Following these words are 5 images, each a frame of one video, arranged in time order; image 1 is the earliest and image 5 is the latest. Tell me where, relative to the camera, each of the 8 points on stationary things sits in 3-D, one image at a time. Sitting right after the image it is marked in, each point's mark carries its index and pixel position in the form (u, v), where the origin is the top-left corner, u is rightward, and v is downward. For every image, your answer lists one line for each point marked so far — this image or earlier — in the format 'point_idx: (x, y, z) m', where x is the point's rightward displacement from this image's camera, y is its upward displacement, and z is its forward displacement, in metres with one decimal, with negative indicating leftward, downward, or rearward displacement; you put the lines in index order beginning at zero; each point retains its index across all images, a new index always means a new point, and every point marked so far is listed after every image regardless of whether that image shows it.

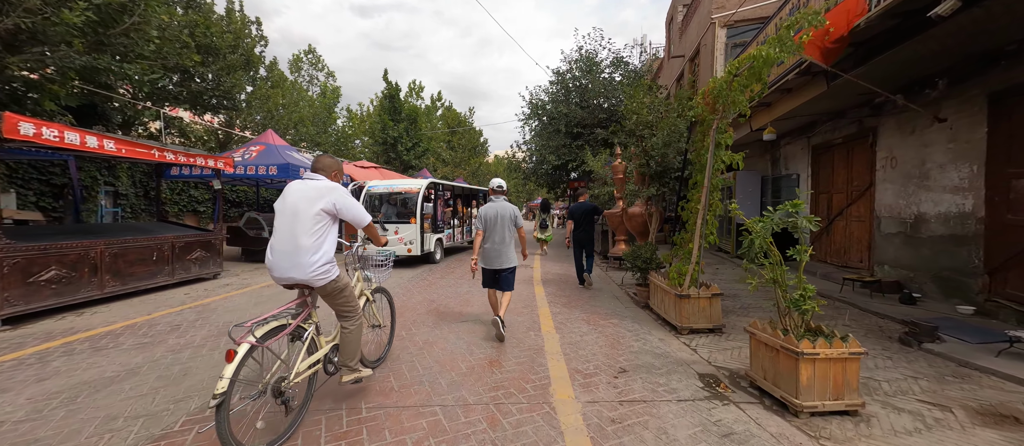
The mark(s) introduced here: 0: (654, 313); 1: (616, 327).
0: (+2.0, -1.2, +5.2) m
1: (+1.3, -1.3, +4.7) m
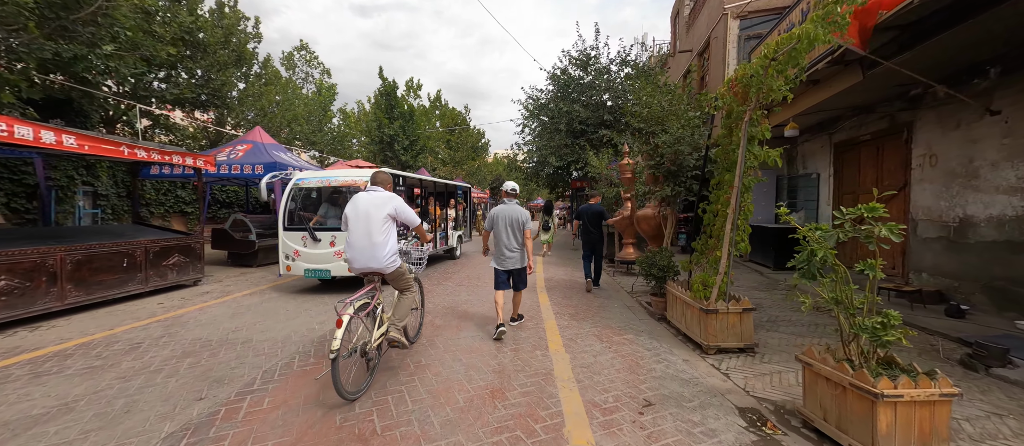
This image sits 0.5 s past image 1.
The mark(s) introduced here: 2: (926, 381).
0: (+2.0, -1.3, +4.7) m
1: (+1.3, -1.4, +4.2) m
2: (+2.3, -0.9, +2.1) m
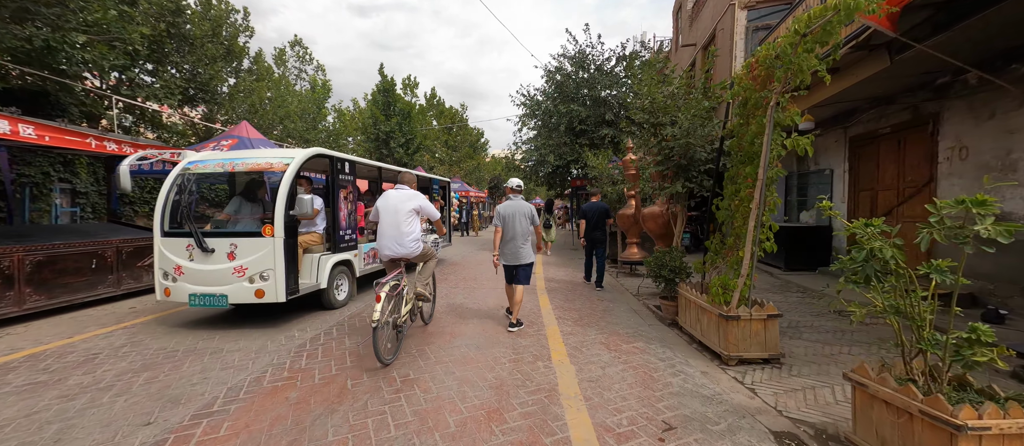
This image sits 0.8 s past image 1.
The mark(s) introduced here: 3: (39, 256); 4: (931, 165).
0: (+2.0, -1.3, +4.3) m
1: (+1.3, -1.3, +3.8) m
2: (+2.3, -0.9, +1.7) m
3: (-6.1, -0.4, +4.9) m
4: (+6.0, +0.8, +5.4) m
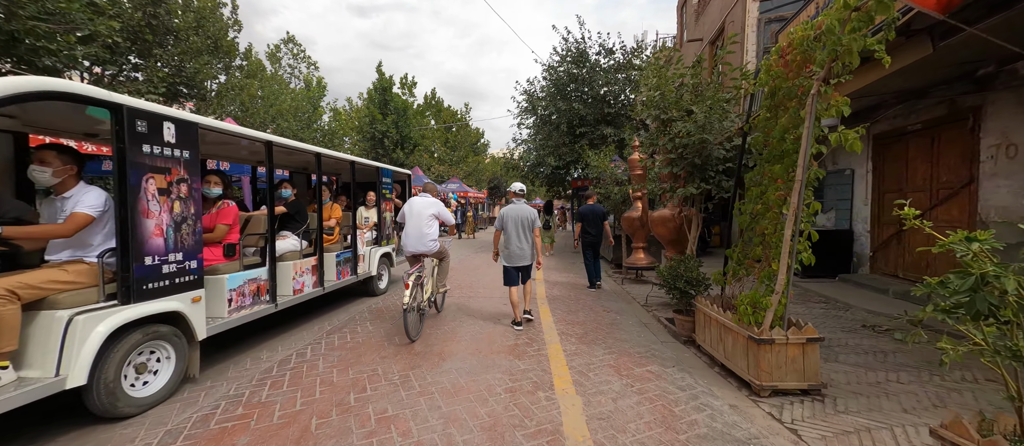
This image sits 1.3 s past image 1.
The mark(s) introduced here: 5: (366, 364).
0: (+2.0, -1.3, +3.8) m
1: (+1.3, -1.4, +3.3) m
2: (+2.3, -0.9, +1.3) m
3: (-6.2, -0.5, +4.4) m
4: (+6.0, +0.8, +4.9) m
5: (-1.4, -1.4, +3.6) m
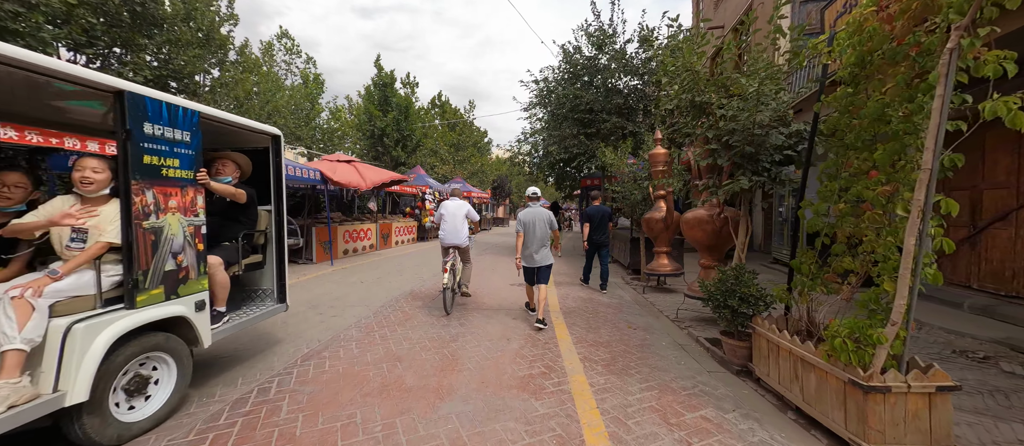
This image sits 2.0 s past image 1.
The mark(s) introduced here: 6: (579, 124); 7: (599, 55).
0: (+2.1, -1.4, +3.0) m
1: (+1.4, -1.4, +2.5) m
2: (+2.4, -0.9, +0.5) m
3: (-6.0, -0.5, +3.7) m
4: (+6.1, +0.7, +4.1) m
5: (-1.3, -1.4, +2.8) m
6: (+2.2, +3.2, +12.0) m
7: (+2.7, +5.1, +11.5) m
